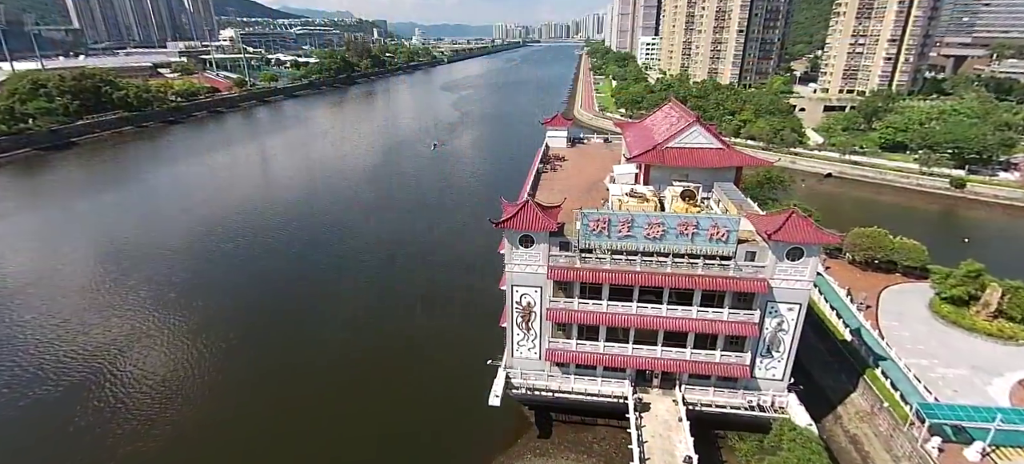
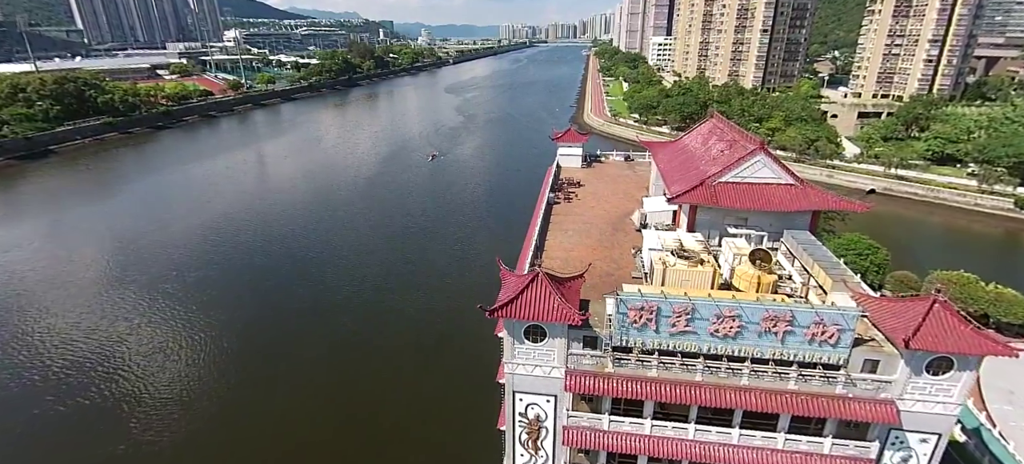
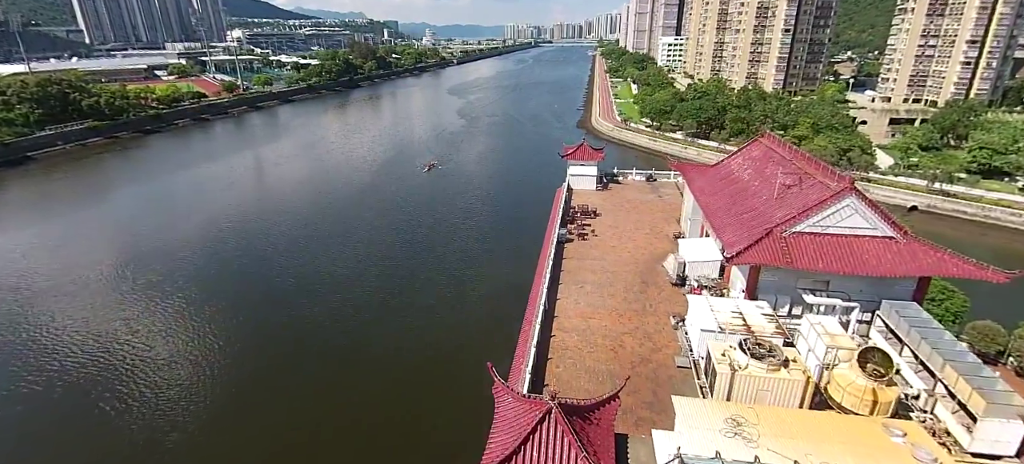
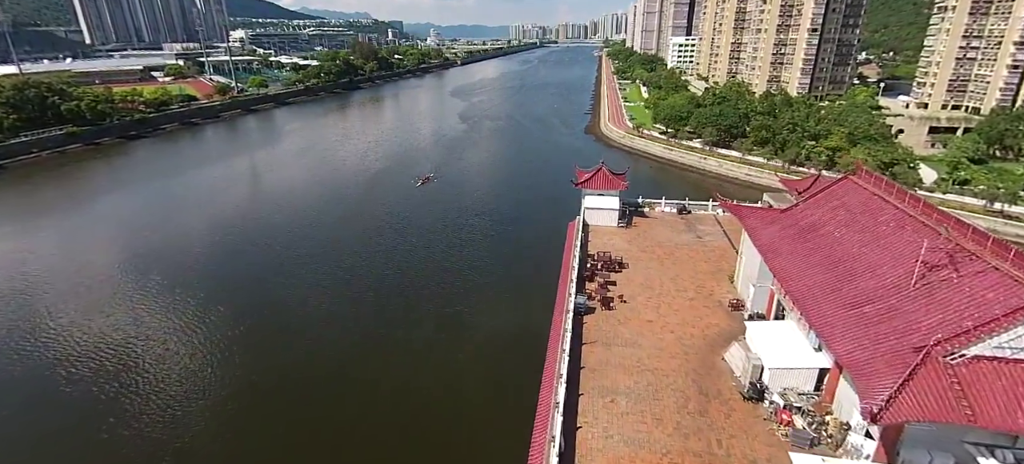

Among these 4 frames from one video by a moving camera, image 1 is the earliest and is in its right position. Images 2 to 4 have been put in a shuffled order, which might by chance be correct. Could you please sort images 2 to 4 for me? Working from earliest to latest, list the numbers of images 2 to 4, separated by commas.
2, 3, 4
